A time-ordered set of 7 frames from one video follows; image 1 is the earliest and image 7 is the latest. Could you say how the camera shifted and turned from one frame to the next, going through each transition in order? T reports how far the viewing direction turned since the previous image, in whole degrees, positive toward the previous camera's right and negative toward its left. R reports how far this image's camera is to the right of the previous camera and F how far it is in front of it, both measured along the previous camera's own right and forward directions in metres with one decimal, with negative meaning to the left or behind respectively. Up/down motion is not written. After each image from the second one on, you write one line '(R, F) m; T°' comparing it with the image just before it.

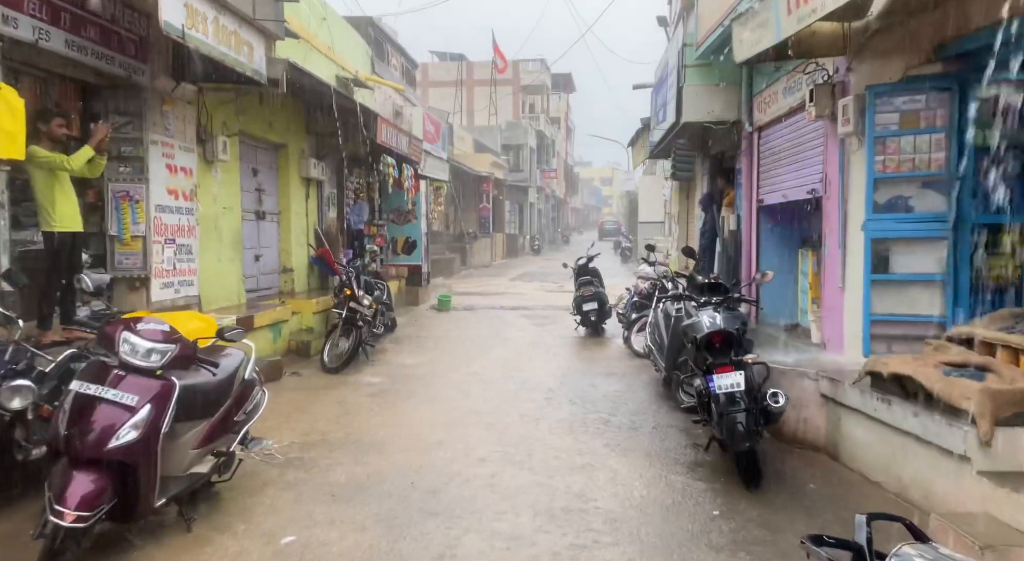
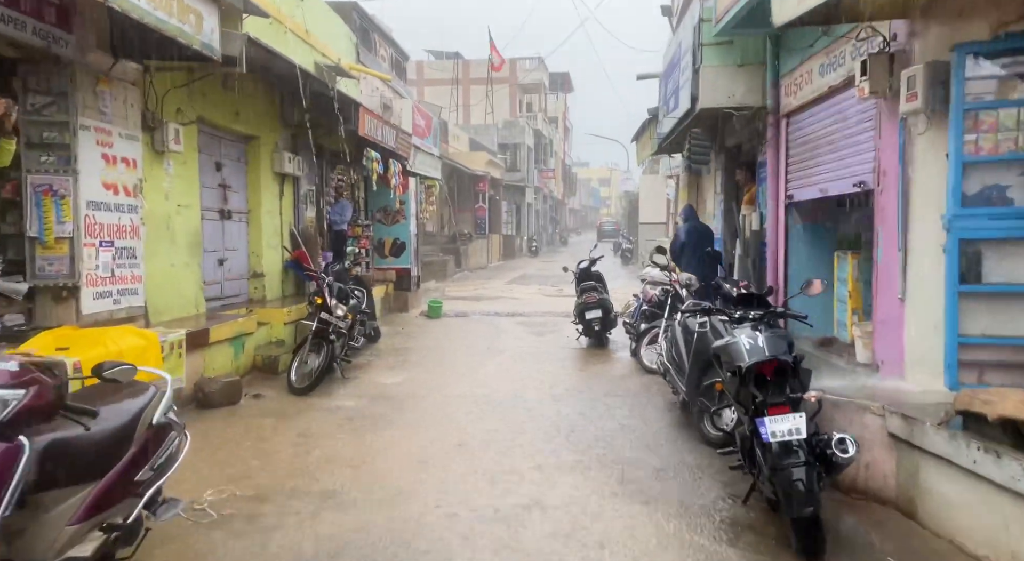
(0.0, +1.0) m; 0°
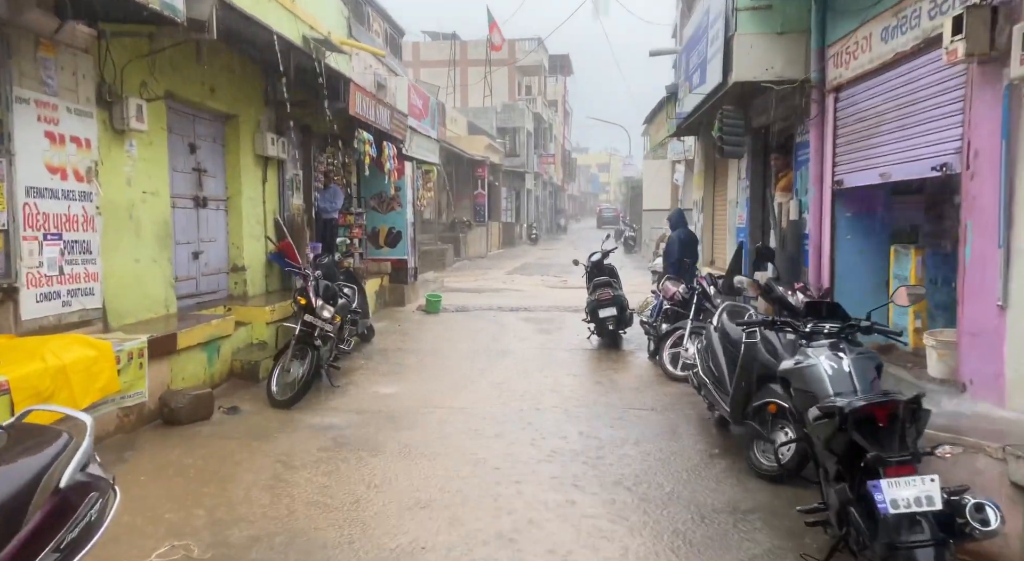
(-0.1, +0.8) m; 0°
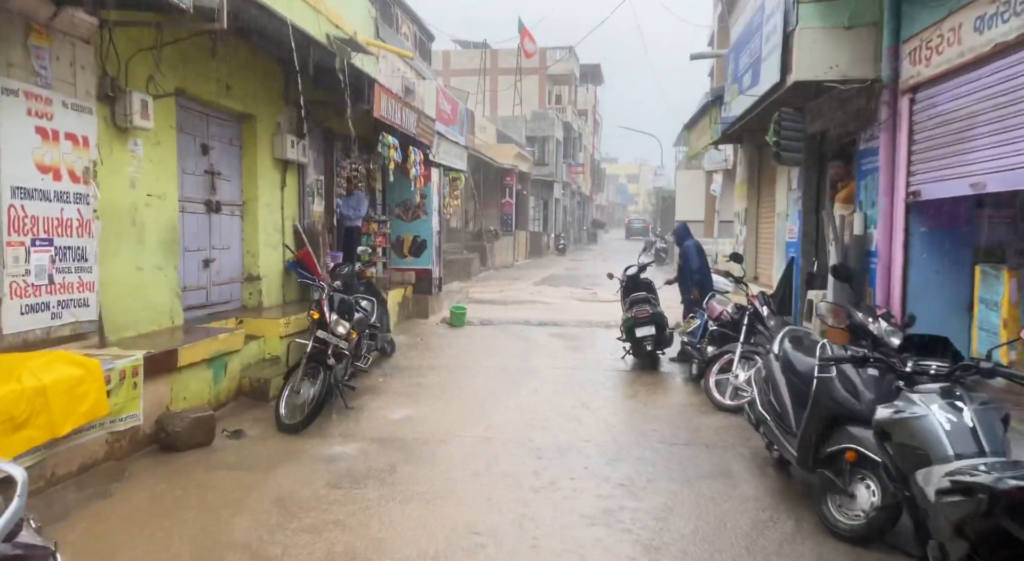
(-0.1, +0.6) m; -2°
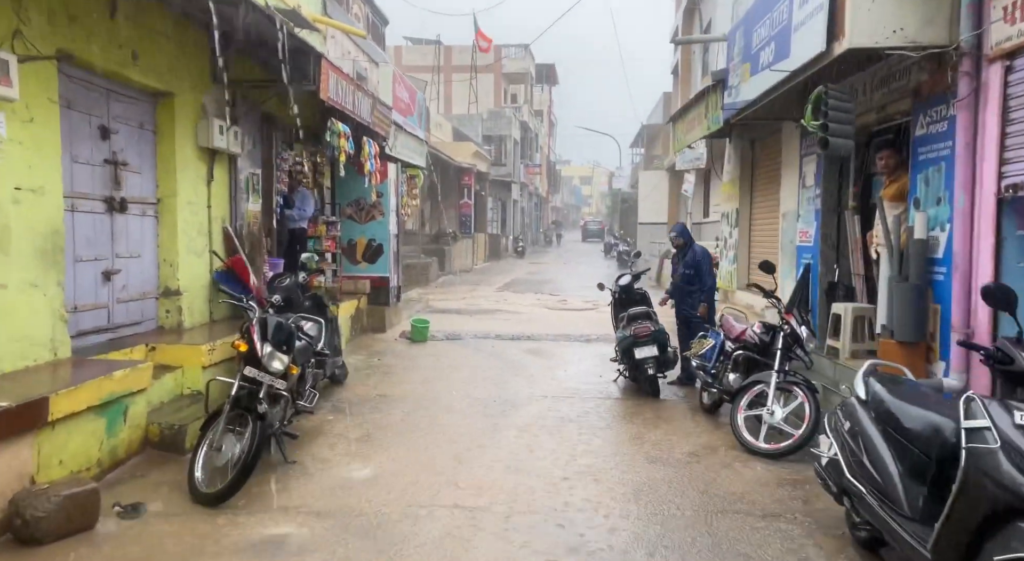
(-0.2, +1.3) m; +3°
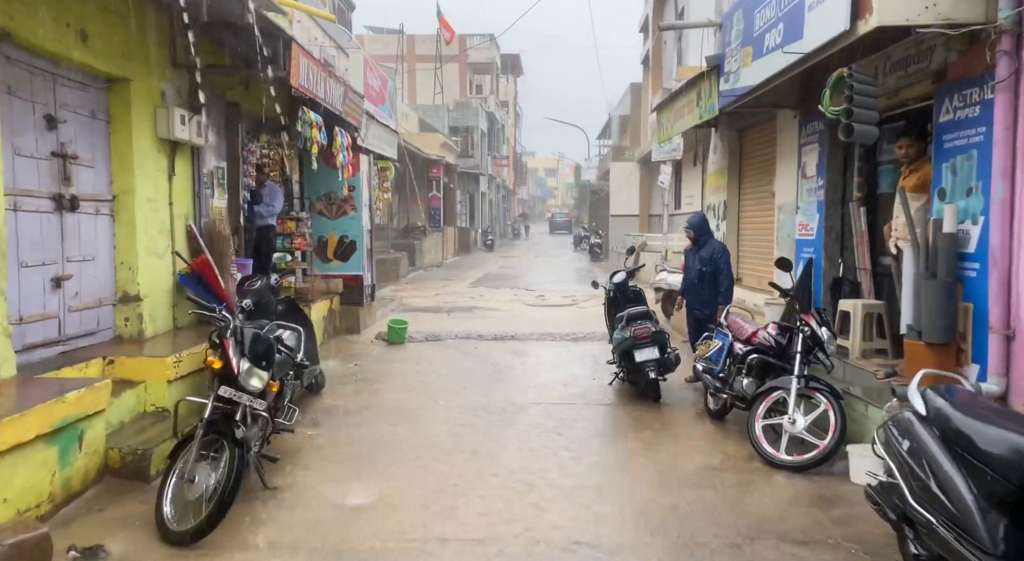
(-0.2, +0.4) m; +3°
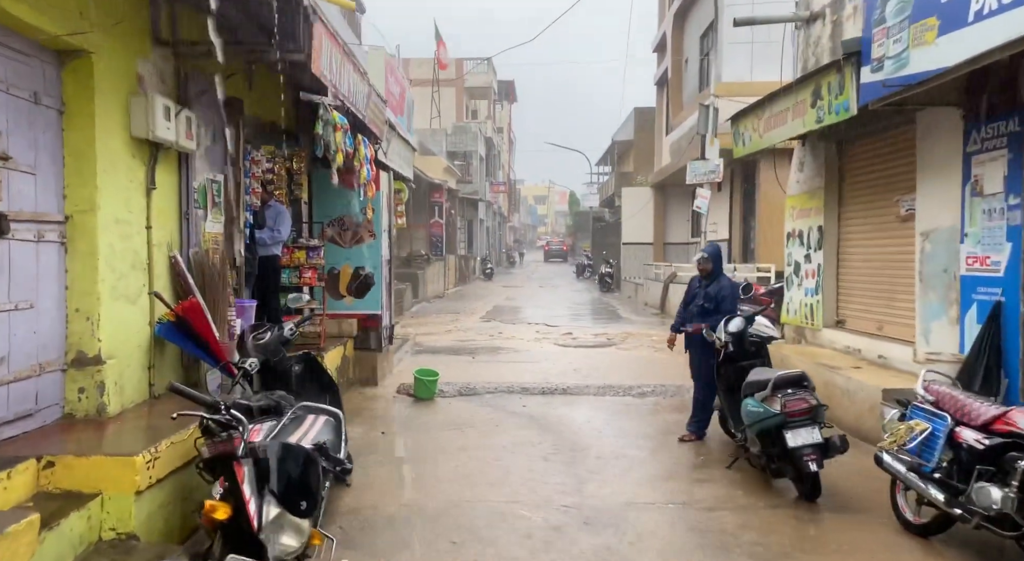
(-0.7, +1.7) m; +1°
